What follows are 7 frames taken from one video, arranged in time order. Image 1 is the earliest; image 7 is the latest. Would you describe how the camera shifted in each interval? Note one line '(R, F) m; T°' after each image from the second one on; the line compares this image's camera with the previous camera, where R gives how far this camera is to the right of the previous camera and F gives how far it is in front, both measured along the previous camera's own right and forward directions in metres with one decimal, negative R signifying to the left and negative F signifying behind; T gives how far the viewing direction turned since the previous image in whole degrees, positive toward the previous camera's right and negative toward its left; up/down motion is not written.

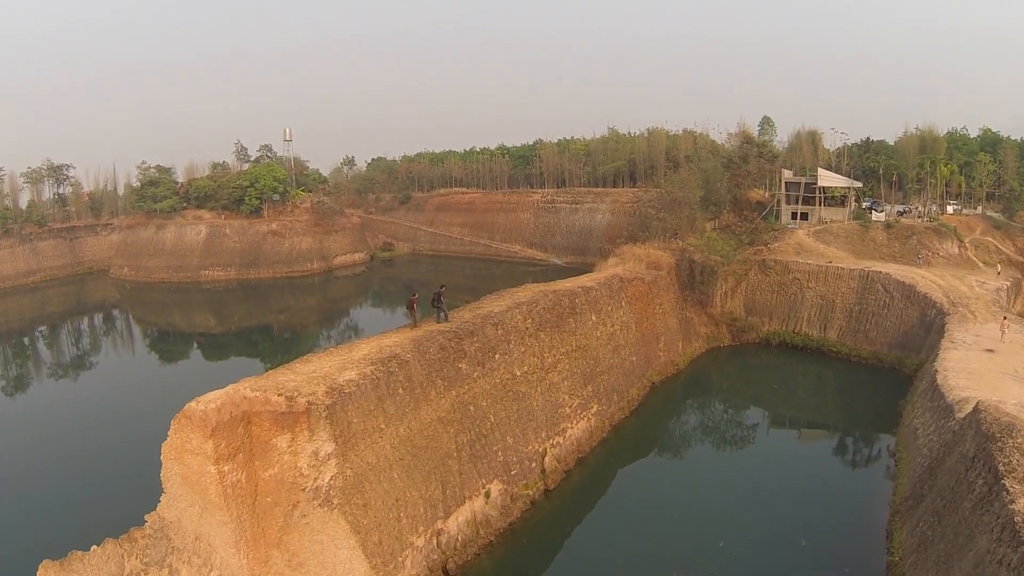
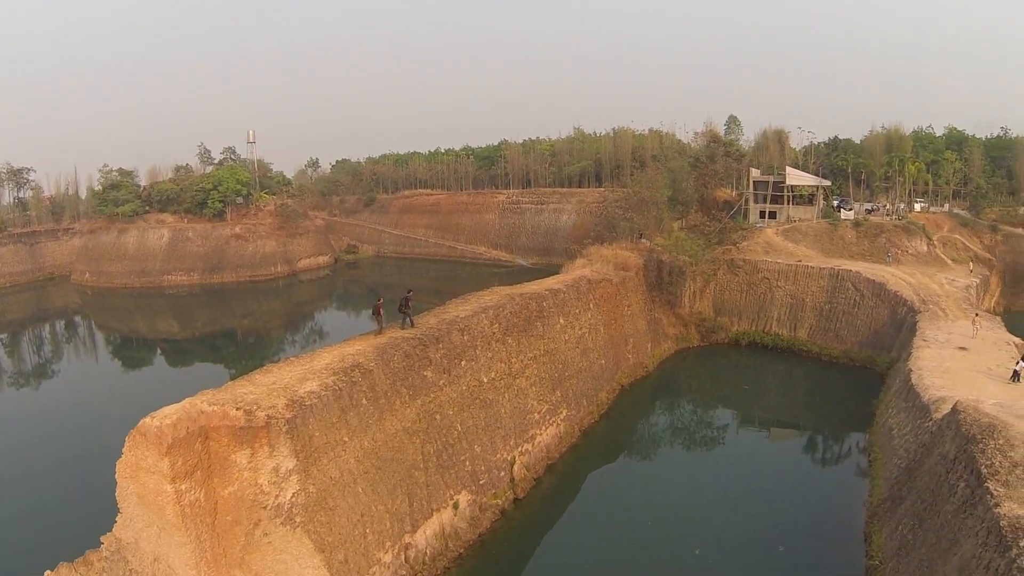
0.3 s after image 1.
(+0.2, +0.3) m; +2°
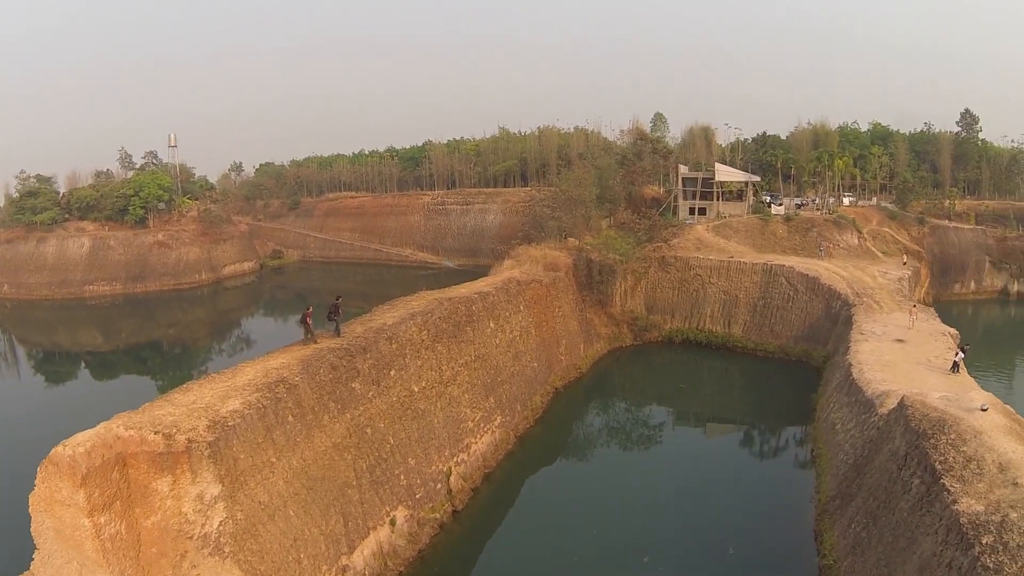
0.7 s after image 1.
(+0.4, +0.5) m; +4°
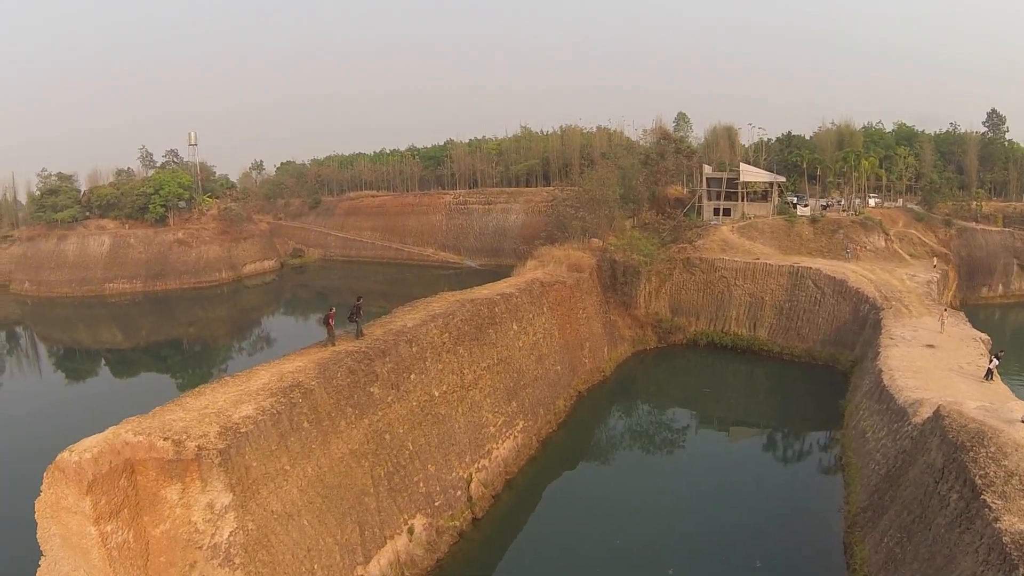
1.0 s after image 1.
(-0.1, +0.1) m; -1°
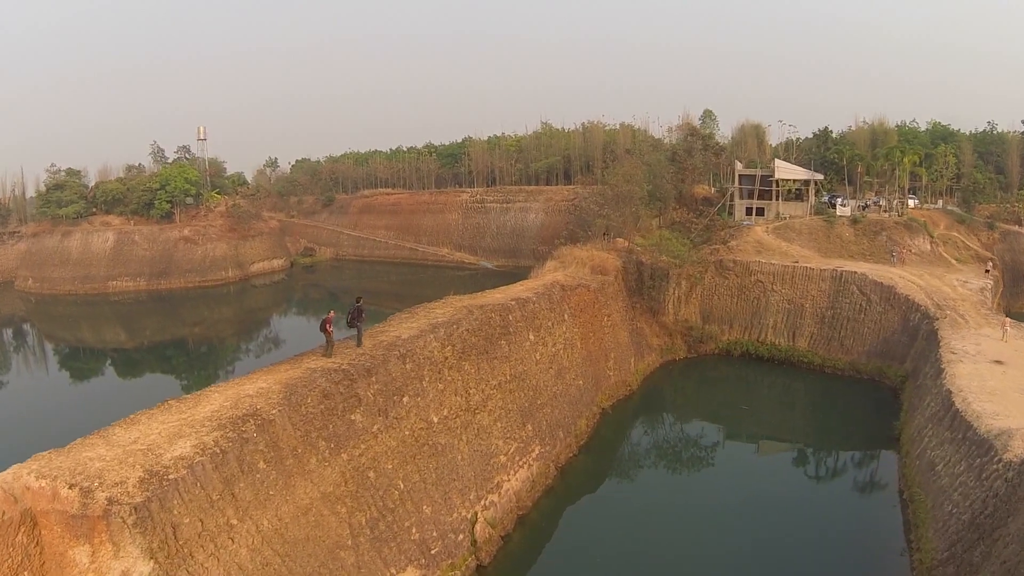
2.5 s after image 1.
(-0.1, +0.7) m; -1°
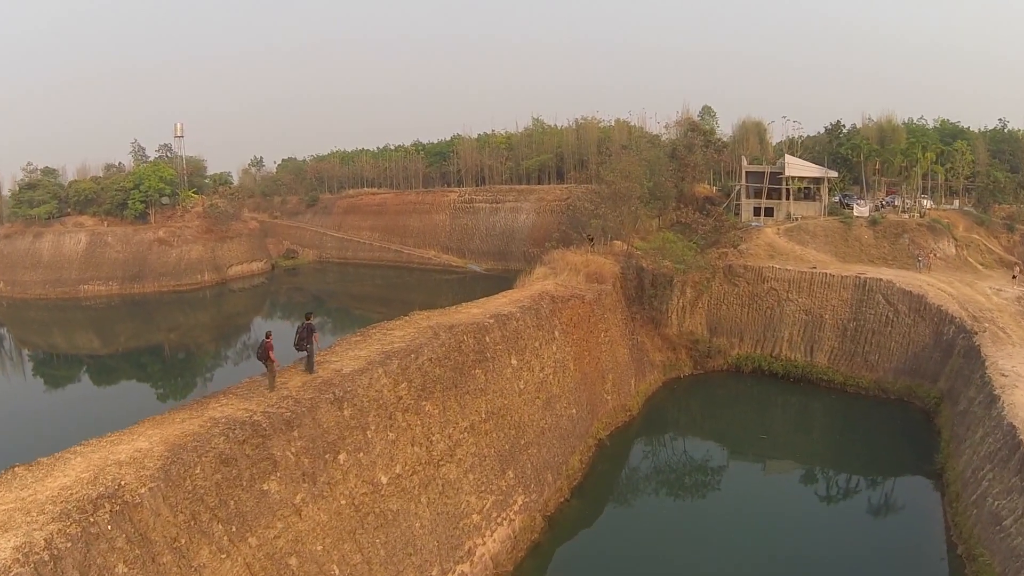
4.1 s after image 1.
(+0.1, +0.9) m; 0°
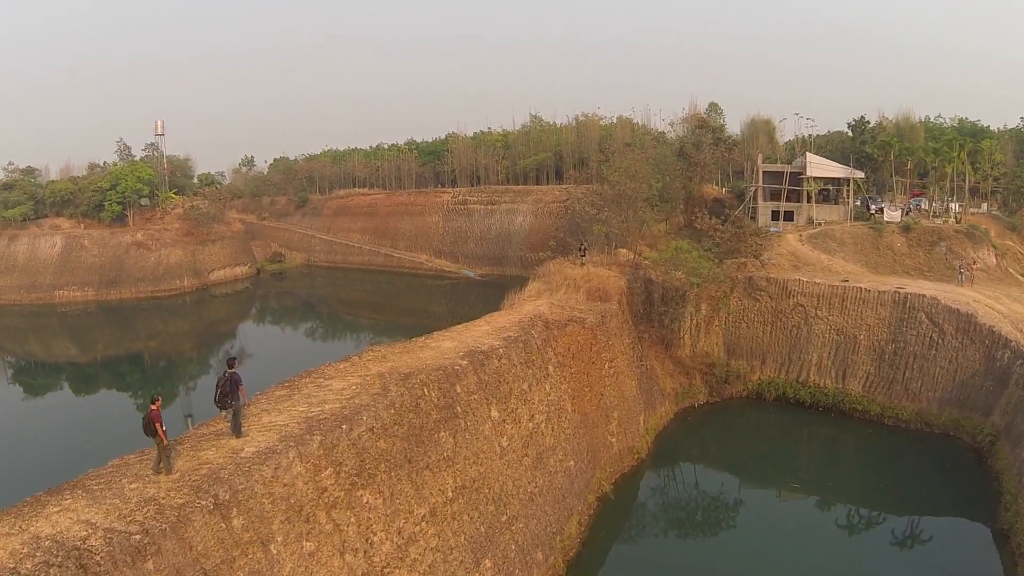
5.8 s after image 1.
(+0.1, +0.9) m; 0°
